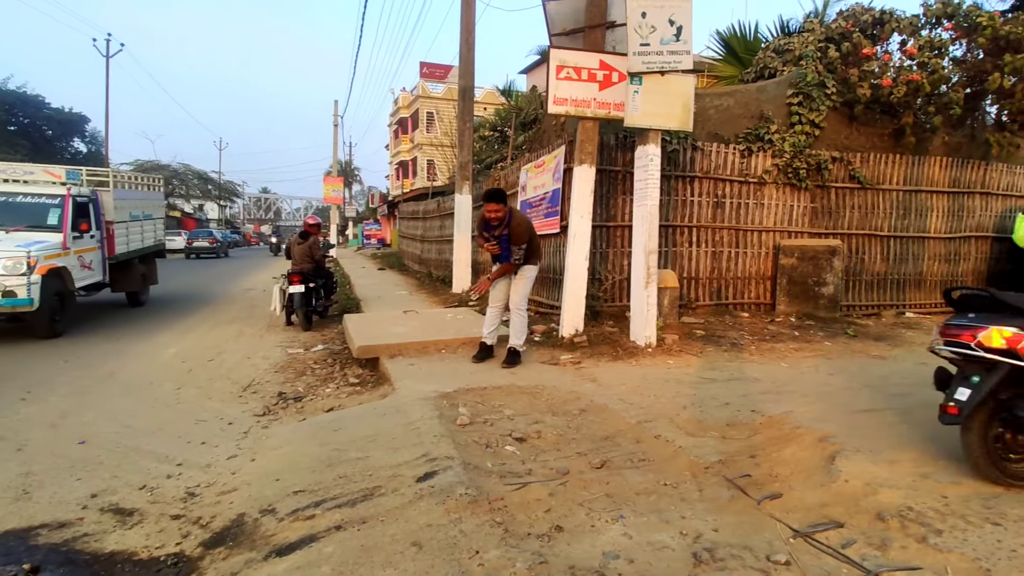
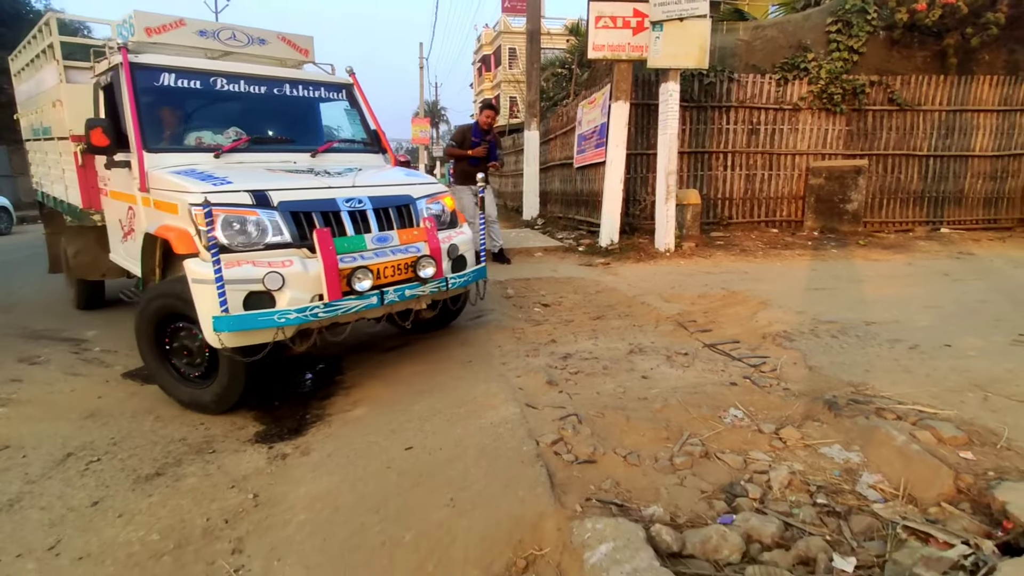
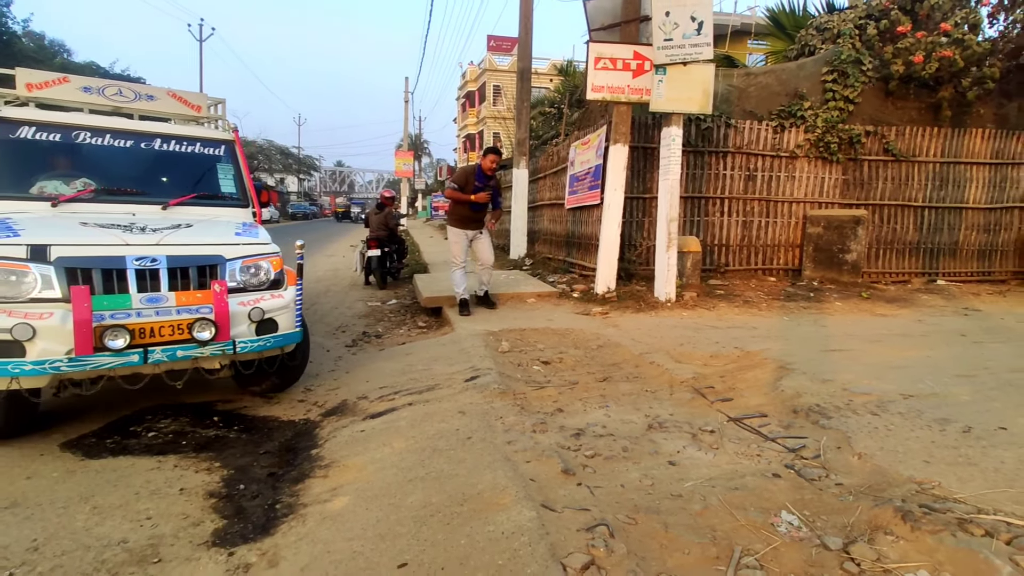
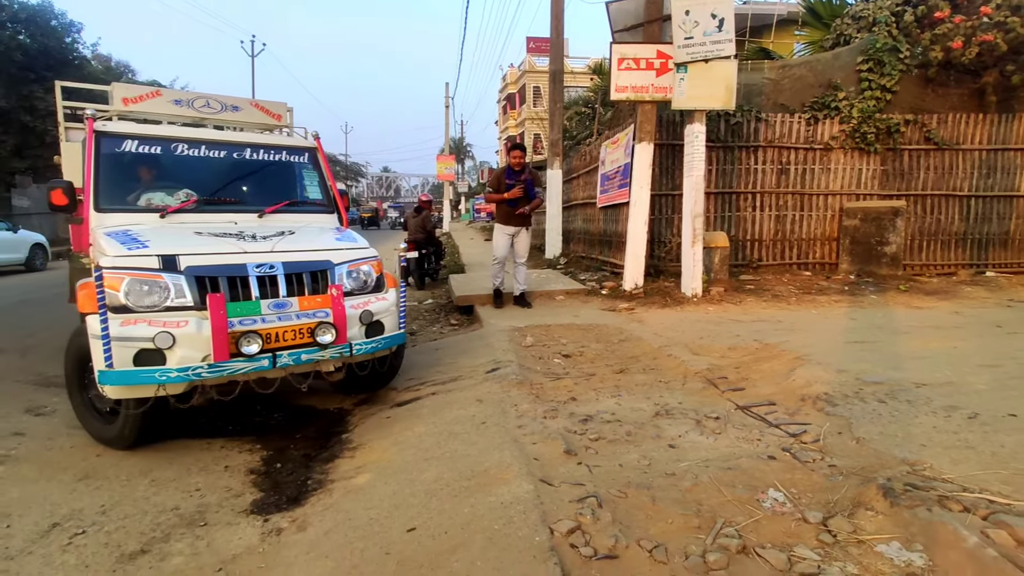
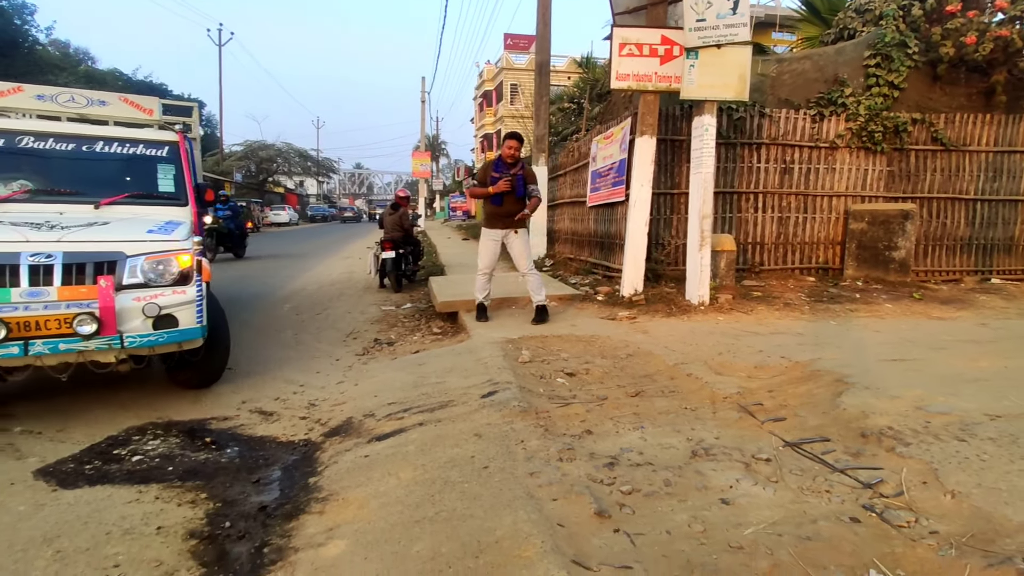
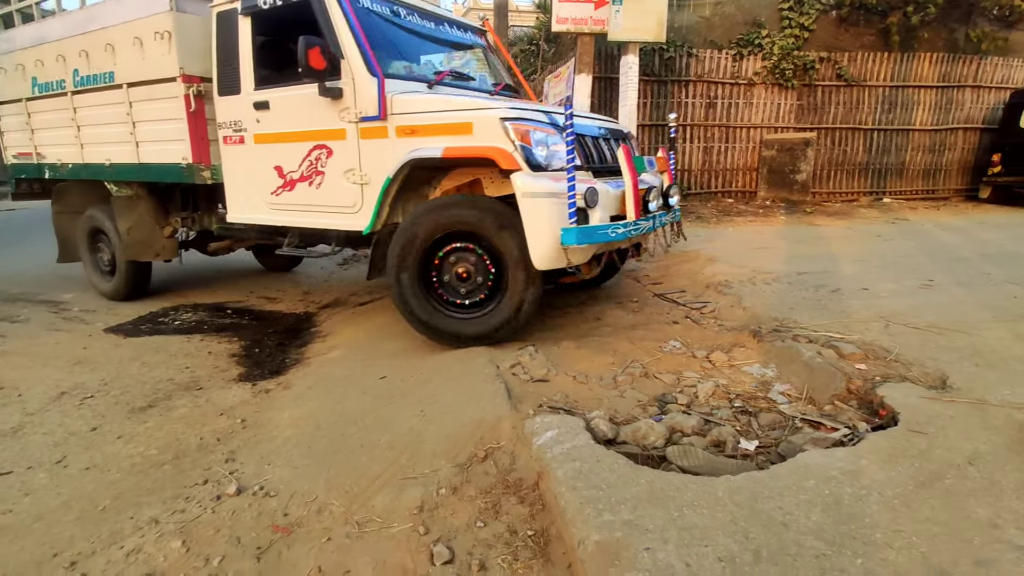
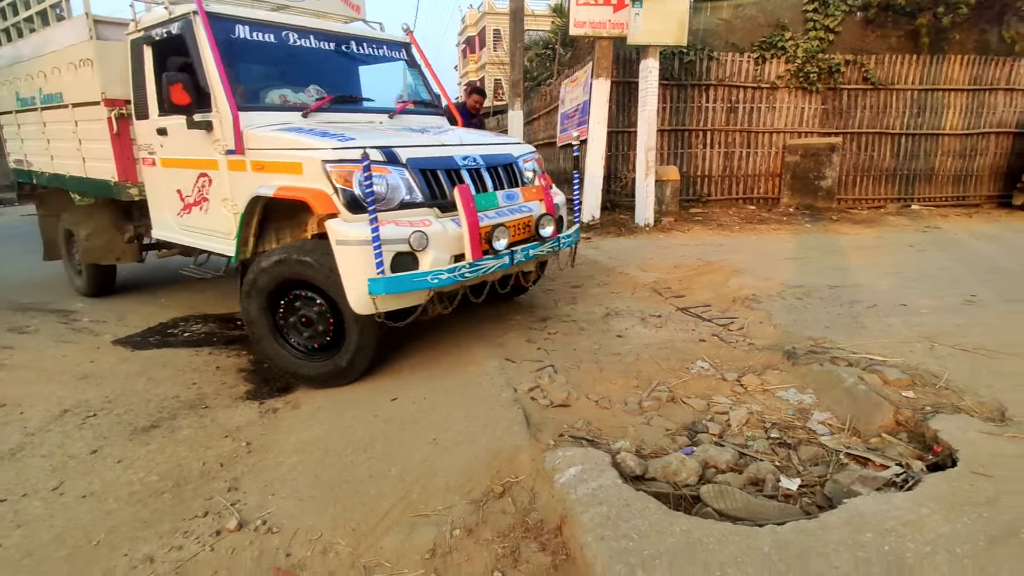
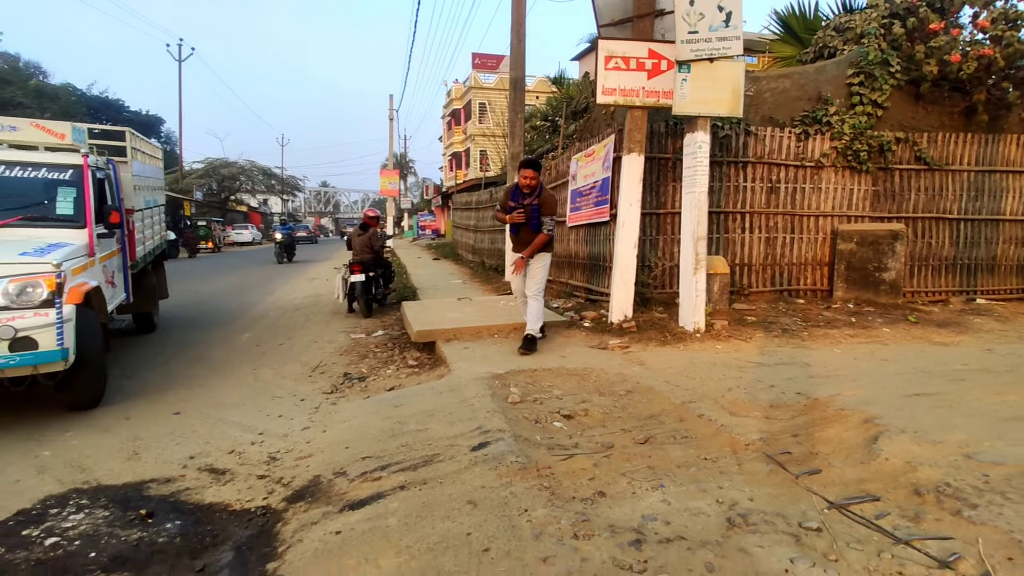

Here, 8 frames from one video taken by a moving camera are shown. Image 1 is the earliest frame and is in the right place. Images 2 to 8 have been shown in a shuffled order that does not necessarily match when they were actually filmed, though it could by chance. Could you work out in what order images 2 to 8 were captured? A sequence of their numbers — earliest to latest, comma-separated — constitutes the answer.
8, 5, 3, 4, 2, 7, 6
